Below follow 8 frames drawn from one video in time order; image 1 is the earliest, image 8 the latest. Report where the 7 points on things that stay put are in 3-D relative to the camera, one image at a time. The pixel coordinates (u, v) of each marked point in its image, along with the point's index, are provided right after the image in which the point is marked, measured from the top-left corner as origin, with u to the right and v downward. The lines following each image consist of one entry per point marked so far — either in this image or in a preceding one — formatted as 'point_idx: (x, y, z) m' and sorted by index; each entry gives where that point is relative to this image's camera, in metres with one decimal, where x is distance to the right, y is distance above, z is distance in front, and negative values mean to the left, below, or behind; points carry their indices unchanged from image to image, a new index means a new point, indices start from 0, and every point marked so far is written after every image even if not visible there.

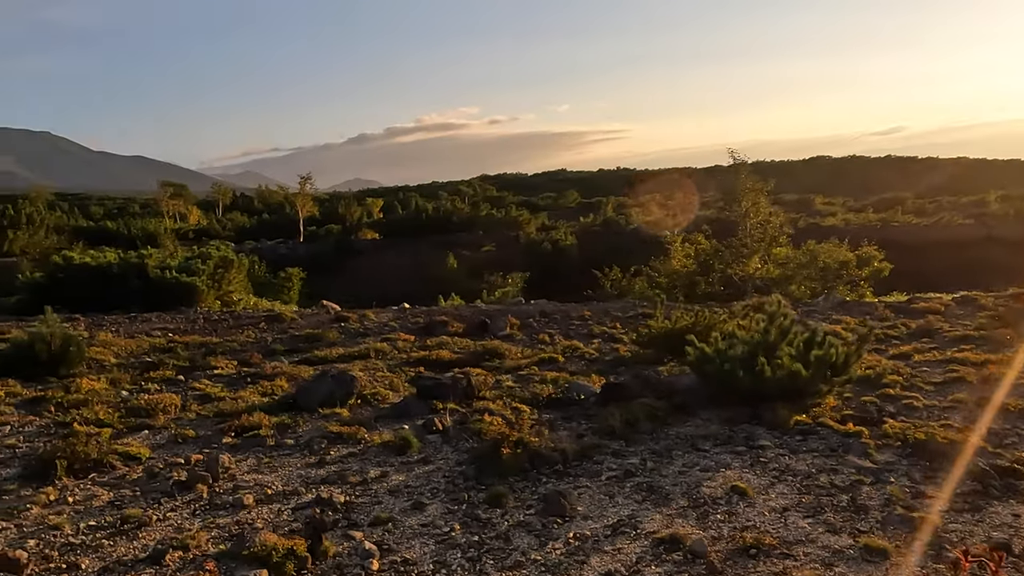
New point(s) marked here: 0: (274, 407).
0: (-2.0, -1.0, +6.5) m
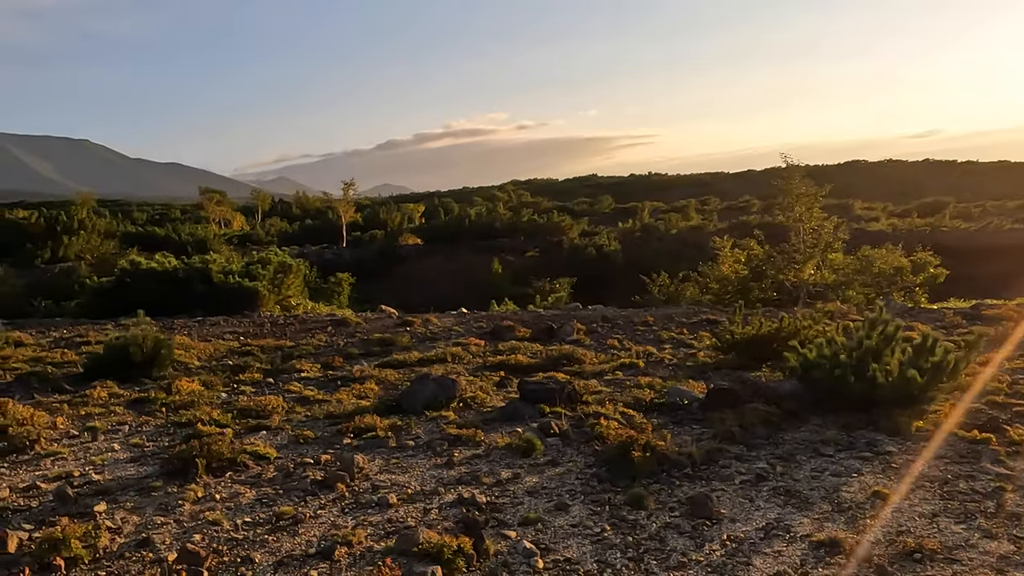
0: (-1.1, -1.0, +6.6) m
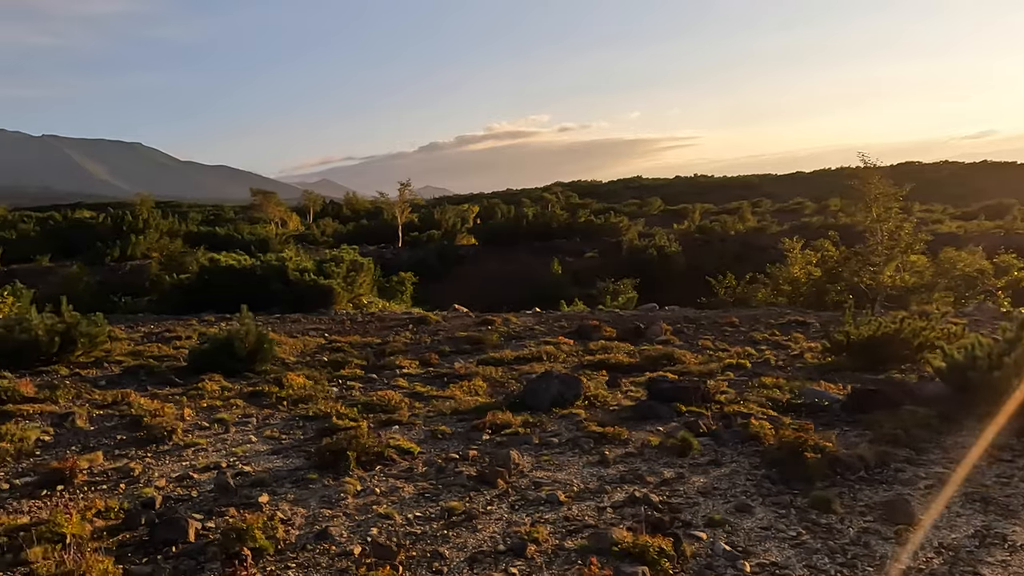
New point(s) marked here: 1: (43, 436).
0: (0.0, -1.0, +6.5) m
1: (-3.8, -1.2, +6.2) m
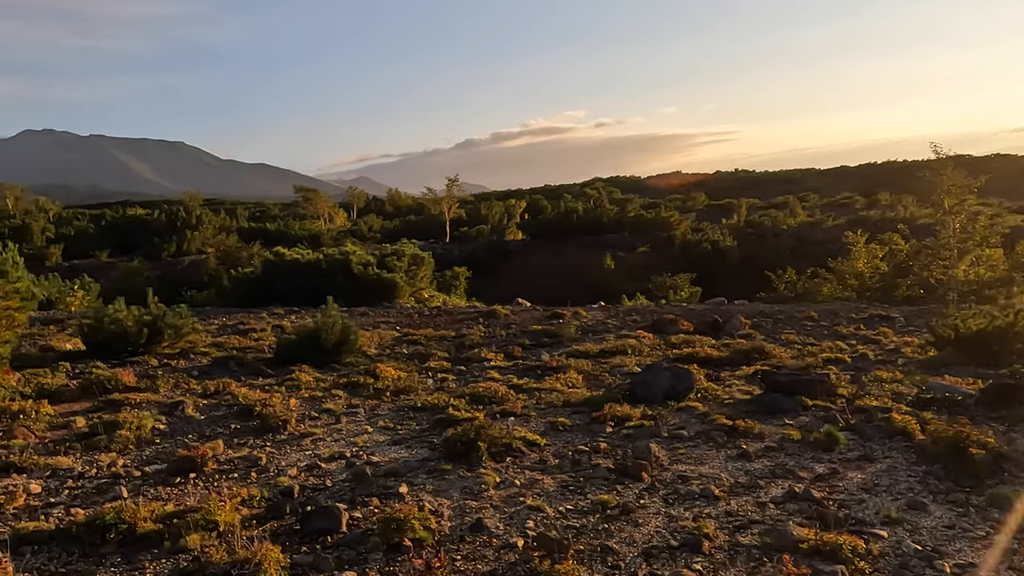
0: (+0.9, -0.9, +6.4) m
1: (-2.9, -1.1, +6.2) m
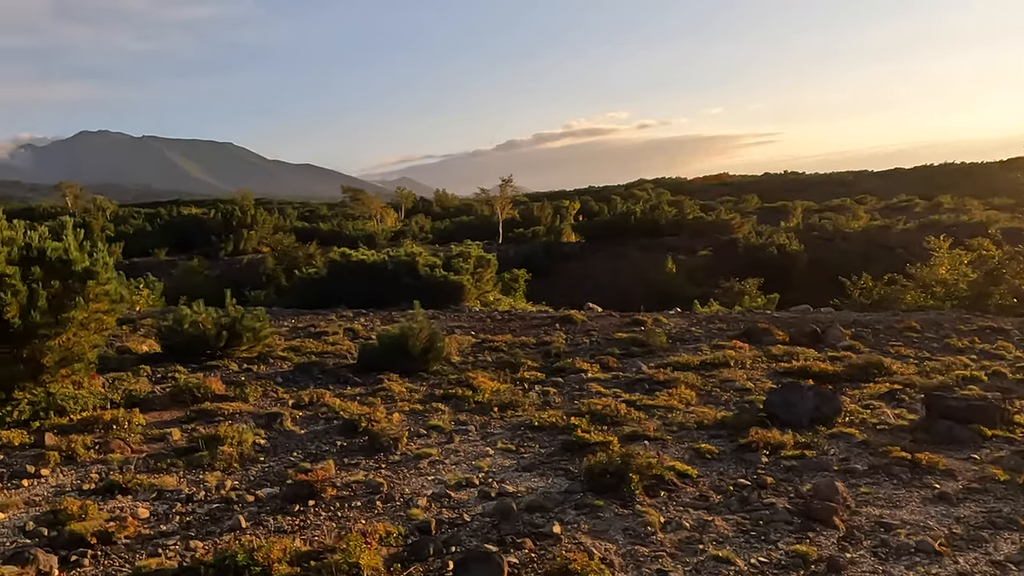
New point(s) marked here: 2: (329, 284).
0: (+1.8, -1.0, +5.7) m
1: (-1.9, -1.1, +5.8) m
2: (-4.1, +0.1, +17.3) m
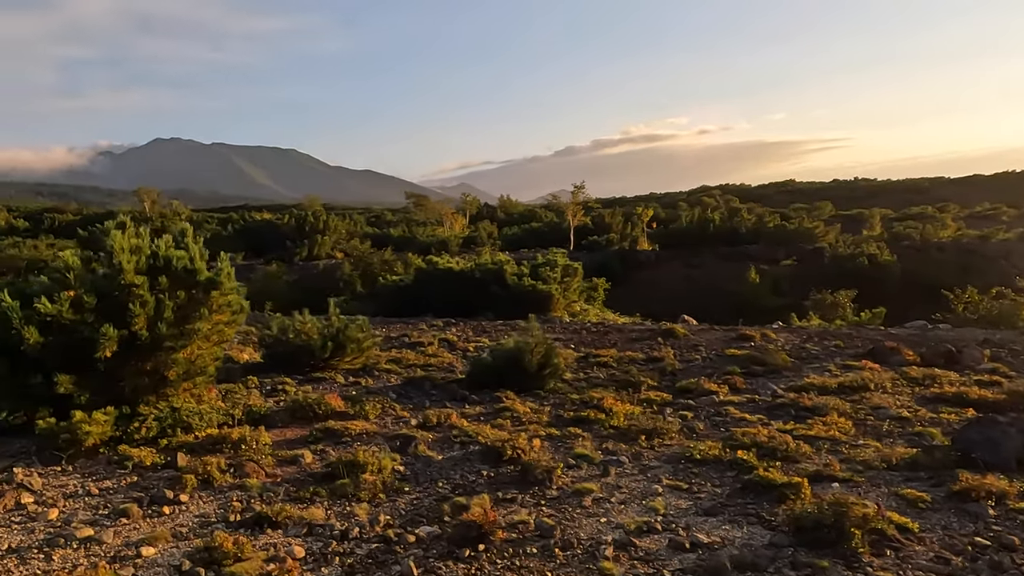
0: (+2.9, -1.1, +5.1) m
1: (-0.8, -1.2, +5.4) m
2: (-2.2, -0.1, +17.1) m
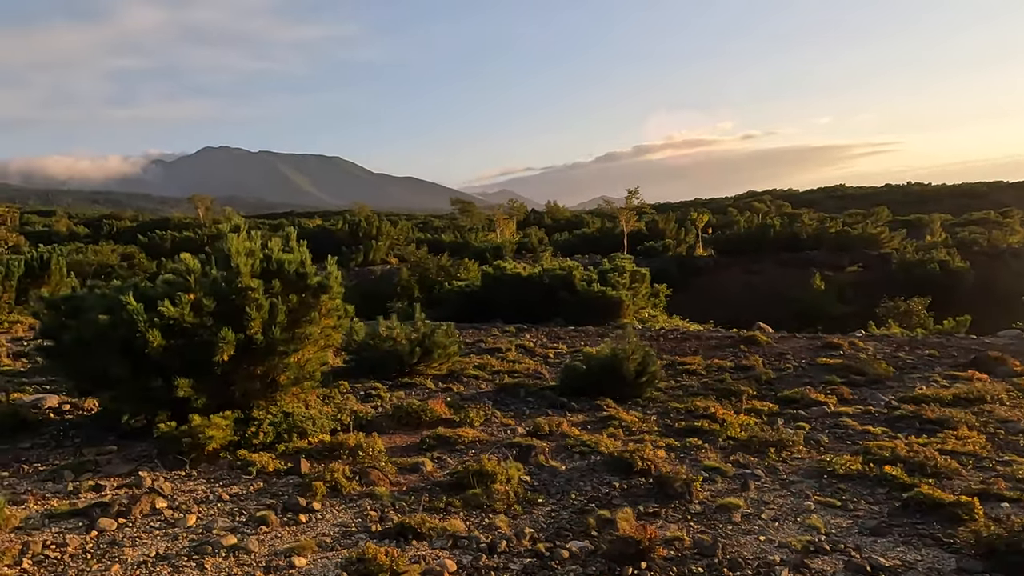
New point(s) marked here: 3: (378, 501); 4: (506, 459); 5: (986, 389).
0: (+3.8, -1.2, +4.7) m
1: (+0.1, -1.3, +5.2) m
2: (-0.7, -0.2, +17.0) m
3: (-0.8, -1.3, +4.7) m
4: (0.0, -1.2, +5.5) m
5: (+5.3, -1.2, +8.6) m
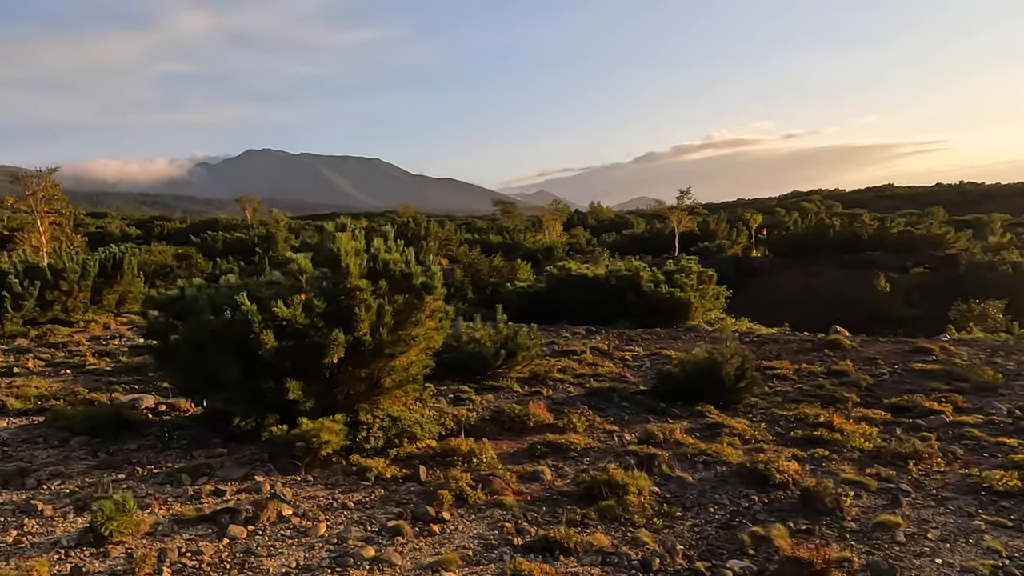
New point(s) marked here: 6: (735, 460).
0: (+4.6, -1.2, +4.3) m
1: (+0.9, -1.3, +5.0) m
2: (+0.8, -0.2, +16.7) m
3: (0.0, -1.3, +4.5) m
4: (+0.8, -1.2, +5.3) m
5: (+6.3, -1.2, +8.0) m
6: (+1.6, -1.2, +5.5) m
